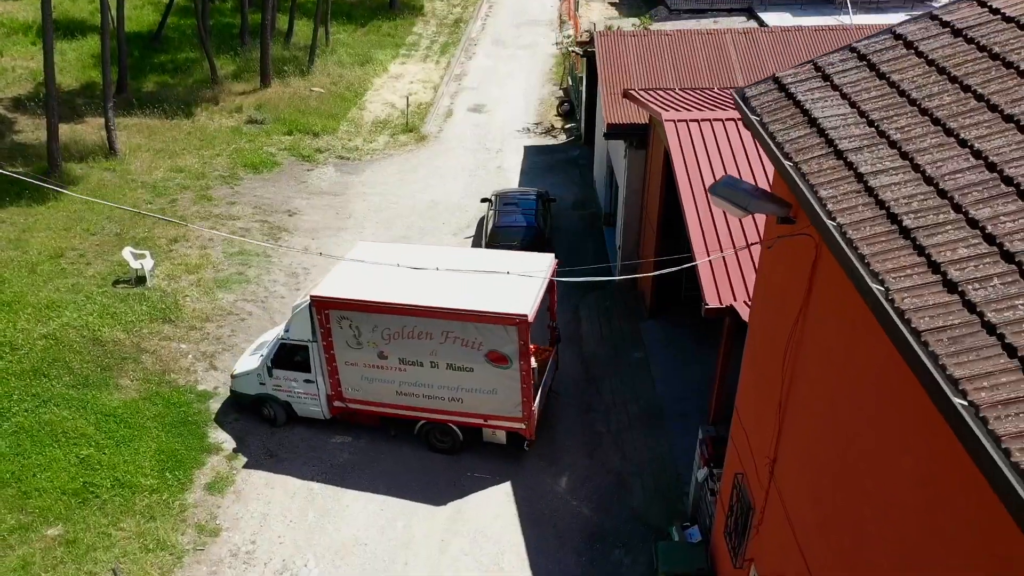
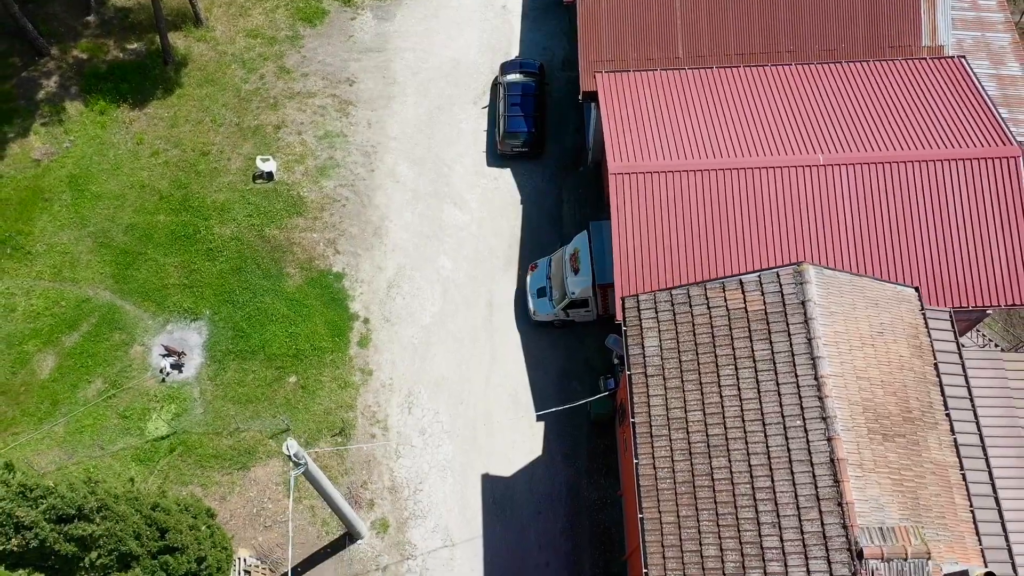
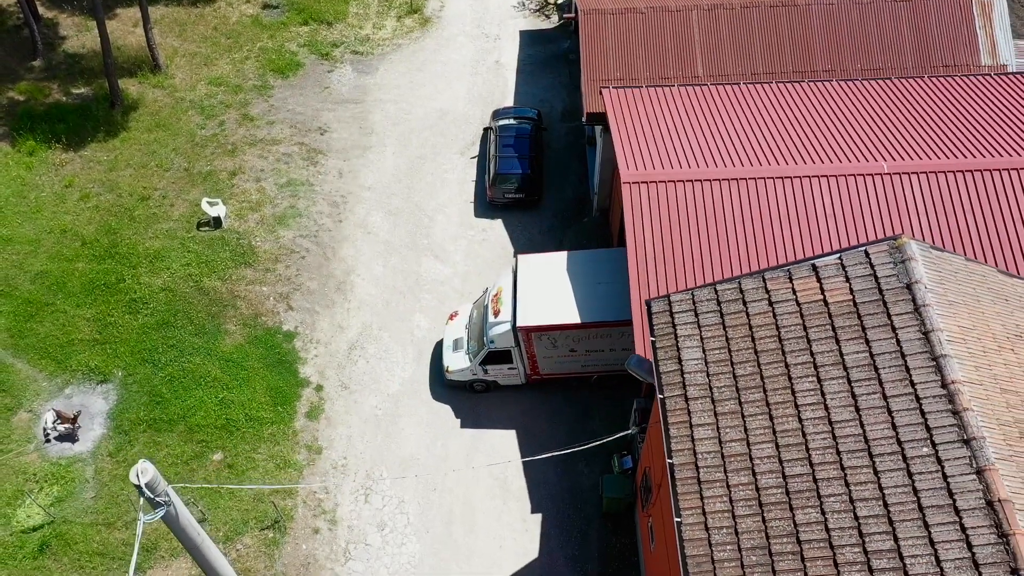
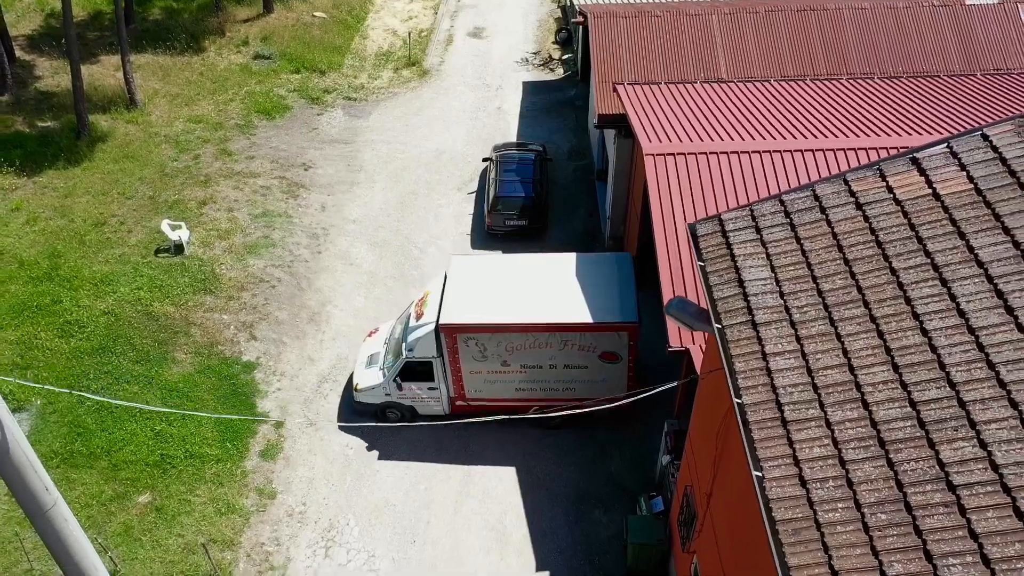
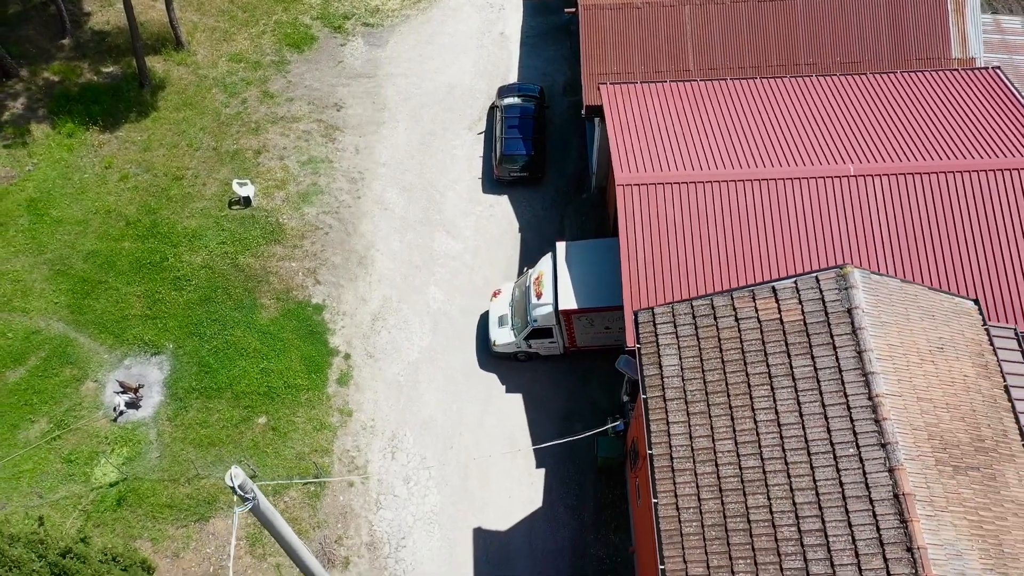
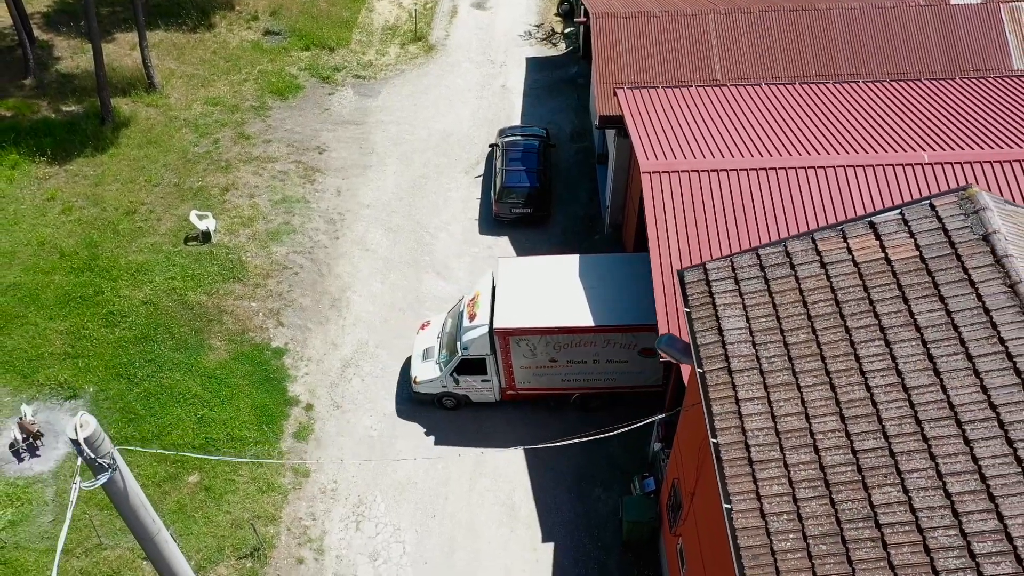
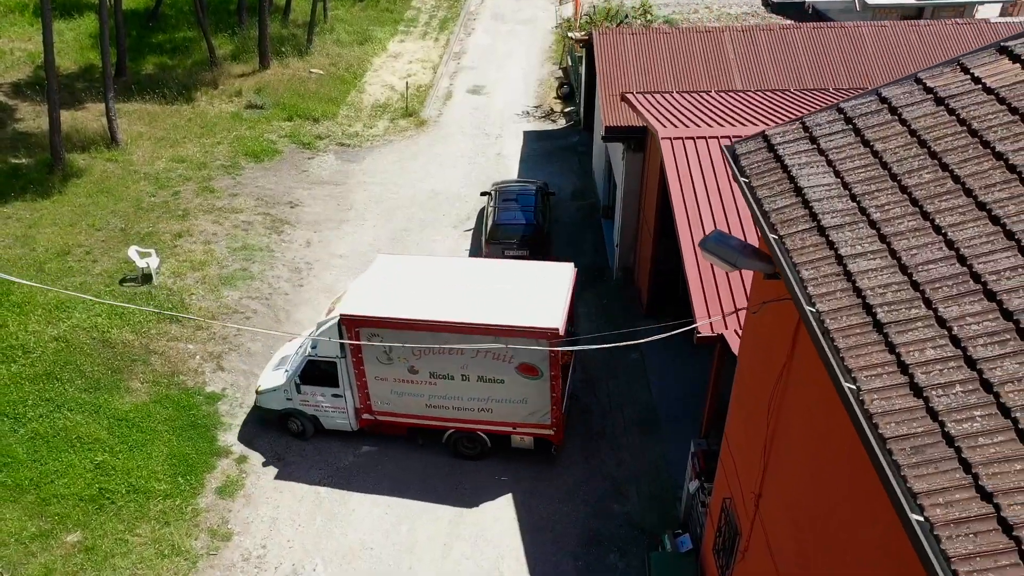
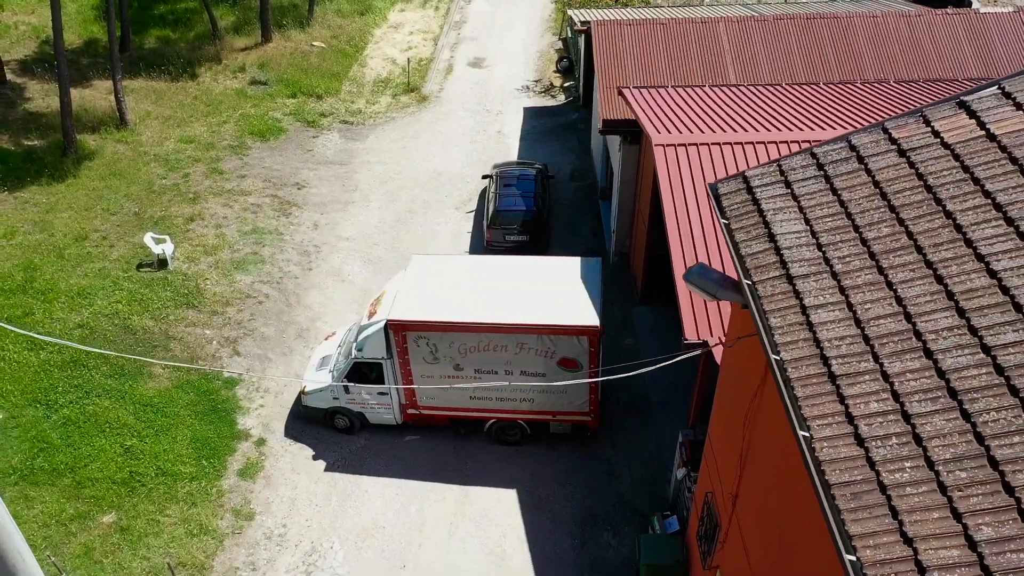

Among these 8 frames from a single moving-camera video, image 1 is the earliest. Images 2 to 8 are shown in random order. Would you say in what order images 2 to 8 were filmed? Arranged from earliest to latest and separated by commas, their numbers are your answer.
7, 8, 4, 6, 3, 5, 2
